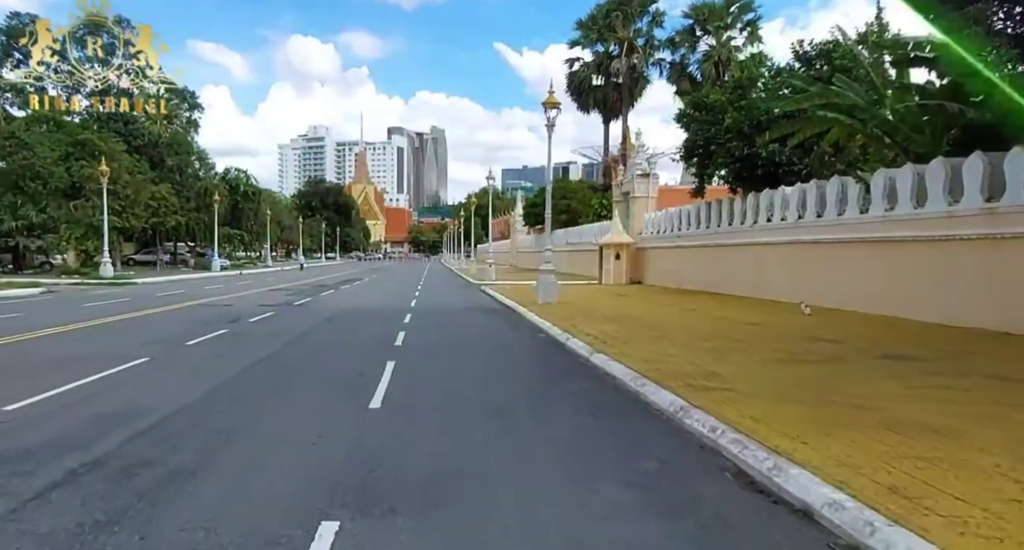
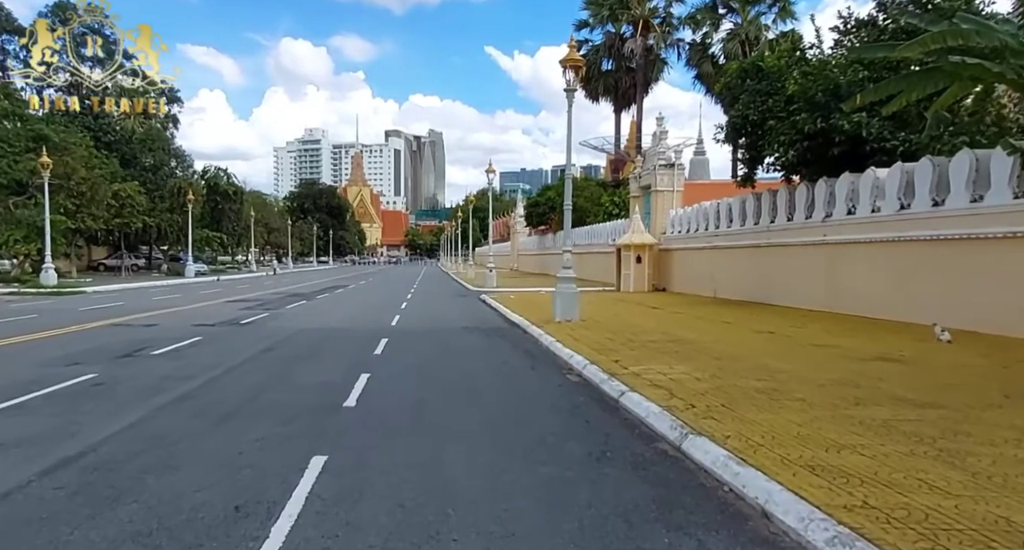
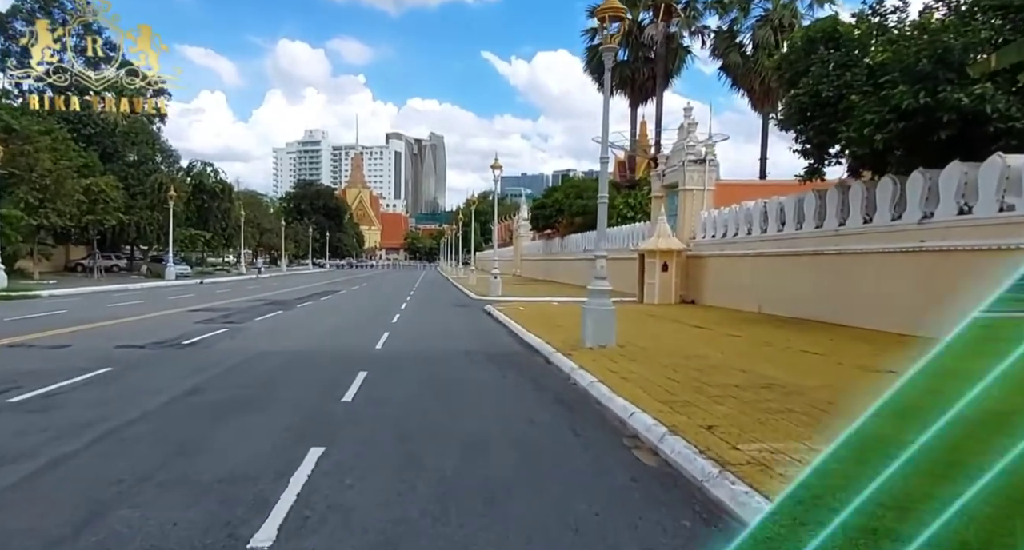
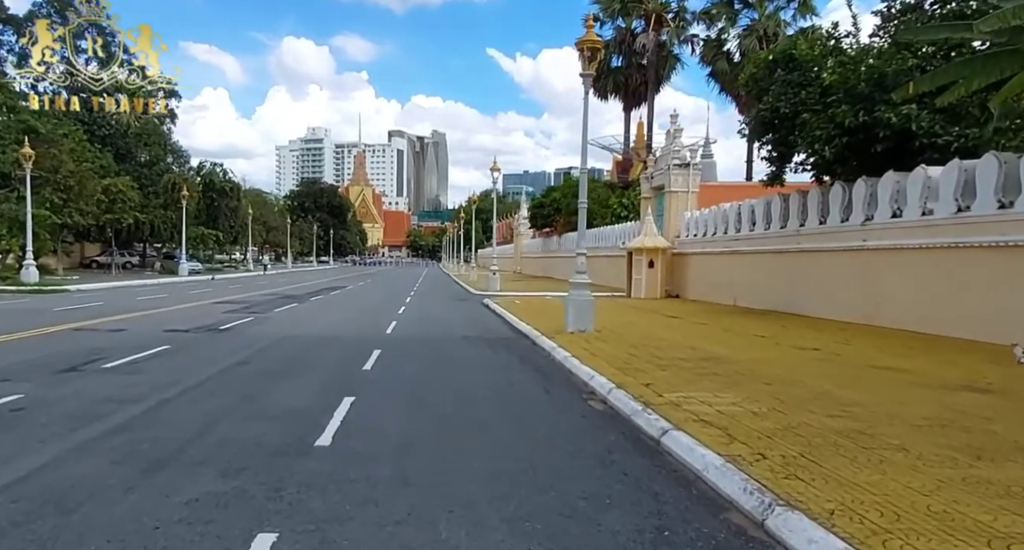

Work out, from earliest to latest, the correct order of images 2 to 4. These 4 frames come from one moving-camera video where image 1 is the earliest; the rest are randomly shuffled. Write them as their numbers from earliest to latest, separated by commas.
2, 4, 3
